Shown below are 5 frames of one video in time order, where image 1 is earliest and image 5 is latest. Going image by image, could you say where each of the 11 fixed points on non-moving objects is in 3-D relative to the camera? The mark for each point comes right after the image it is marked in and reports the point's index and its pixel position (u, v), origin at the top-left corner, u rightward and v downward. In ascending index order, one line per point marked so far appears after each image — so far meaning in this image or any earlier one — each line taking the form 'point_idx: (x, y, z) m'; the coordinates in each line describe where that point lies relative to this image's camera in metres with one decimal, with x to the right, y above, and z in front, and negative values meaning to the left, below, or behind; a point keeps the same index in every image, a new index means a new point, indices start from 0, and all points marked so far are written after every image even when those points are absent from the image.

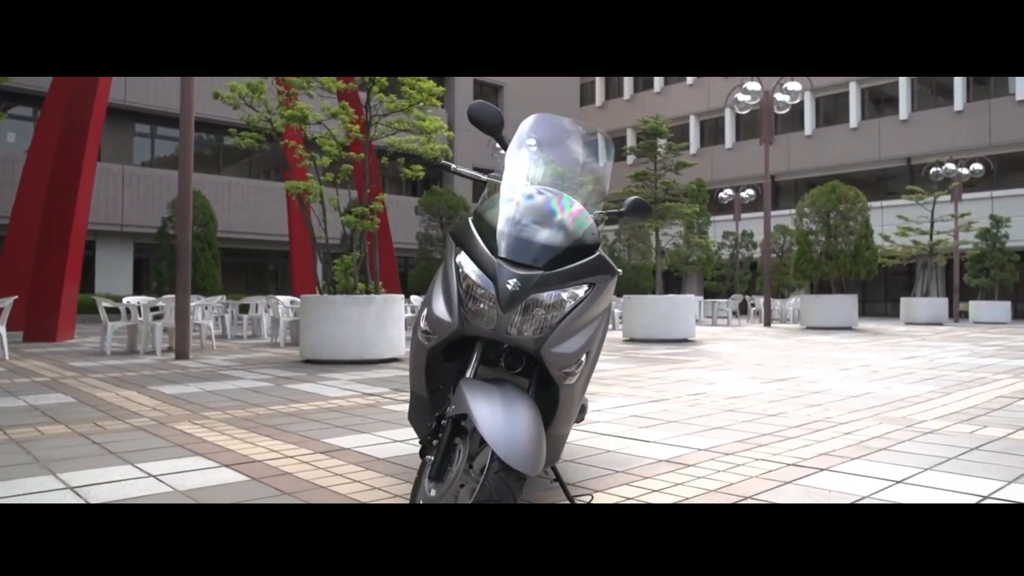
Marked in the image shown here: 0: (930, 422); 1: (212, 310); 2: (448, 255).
0: (+3.3, -1.1, +6.2) m
1: (-5.7, -0.4, +14.8) m
2: (-0.3, +0.1, +3.3) m
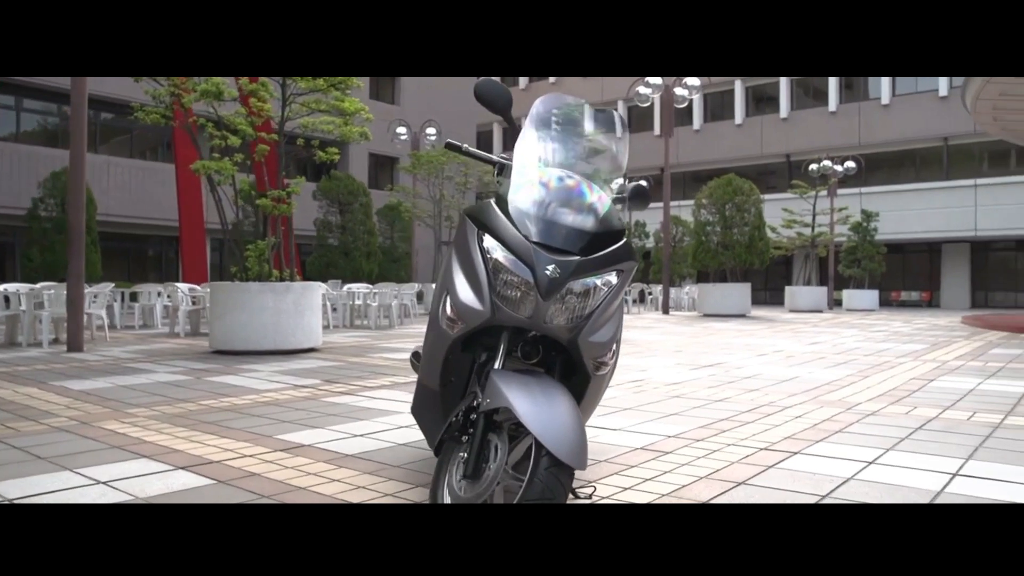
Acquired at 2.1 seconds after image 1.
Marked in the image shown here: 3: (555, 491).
0: (+3.0, -1.0, +6.5) m
1: (-7.2, -0.2, +13.7) m
2: (-0.2, +0.2, +3.1) m
3: (+0.2, -0.7, +2.6) m
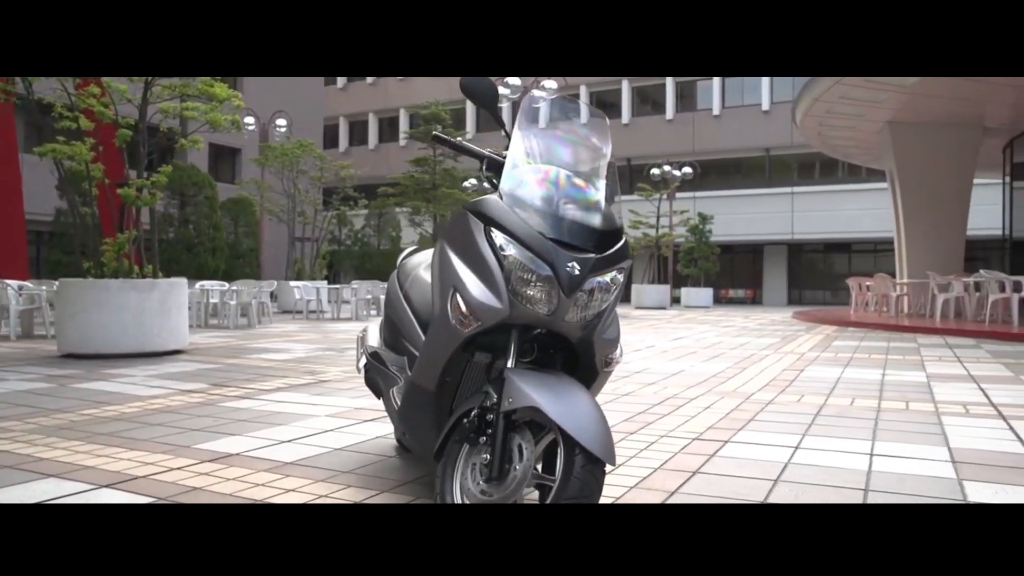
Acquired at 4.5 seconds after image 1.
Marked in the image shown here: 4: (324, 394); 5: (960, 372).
0: (+2.2, -1.0, +7.0) m
1: (-9.2, -0.1, +12.0) m
2: (-0.2, +0.2, +3.0) m
3: (+0.3, -0.7, +2.6) m
4: (-1.7, -1.0, +7.2) m
5: (+4.9, -0.9, +8.5) m
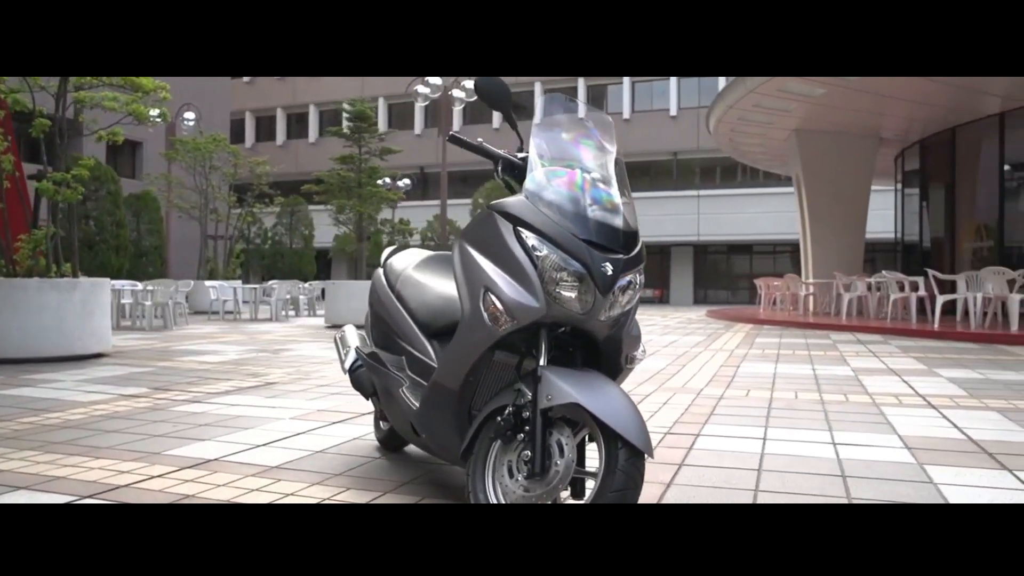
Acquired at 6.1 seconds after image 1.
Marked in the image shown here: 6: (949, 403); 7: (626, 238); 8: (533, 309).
0: (+1.8, -1.0, +7.3) m
1: (-10.1, -0.1, +10.8) m
2: (-0.1, +0.2, +3.1) m
3: (+0.4, -0.7, +2.7) m
4: (-2.1, -1.0, +7.0) m
5: (+4.3, -0.9, +9.1) m
6: (+3.7, -1.0, +6.6) m
7: (+0.4, +0.2, +3.1) m
8: (+0.1, -0.1, +2.9) m
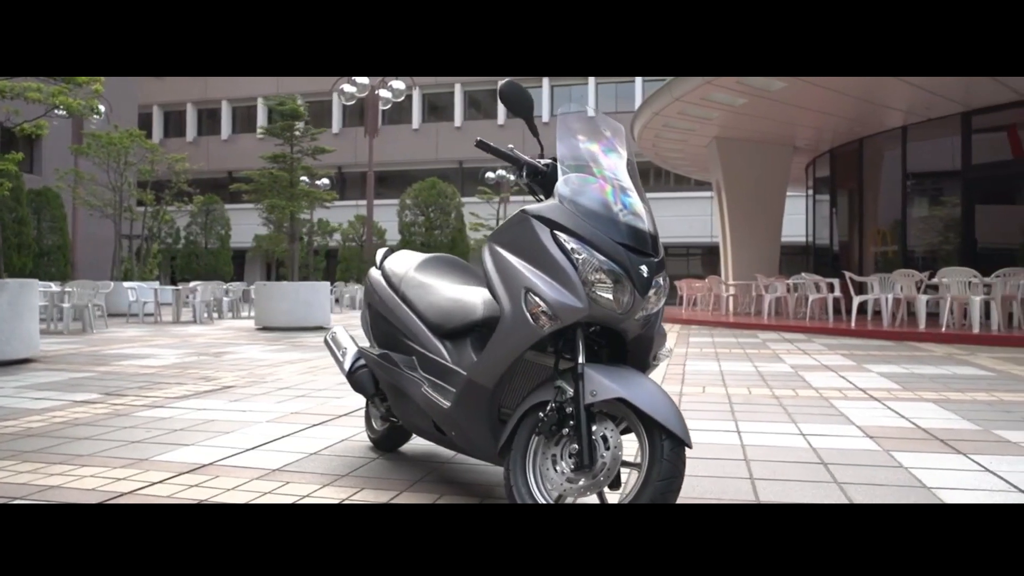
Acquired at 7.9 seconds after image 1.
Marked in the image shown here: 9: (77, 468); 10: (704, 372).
0: (+1.5, -1.0, +7.6) m
1: (-10.8, -0.2, +9.8) m
2: (+0.1, +0.2, +3.2) m
3: (+0.6, -0.7, +2.9) m
4: (-2.4, -1.0, +6.8) m
5: (+3.8, -0.9, +9.7) m
6: (+3.4, -1.0, +7.1) m
7: (+0.6, +0.2, +3.2) m
8: (+0.2, -0.1, +3.0) m
9: (-2.4, -1.0, +4.2) m
10: (+2.2, -1.0, +8.9) m
